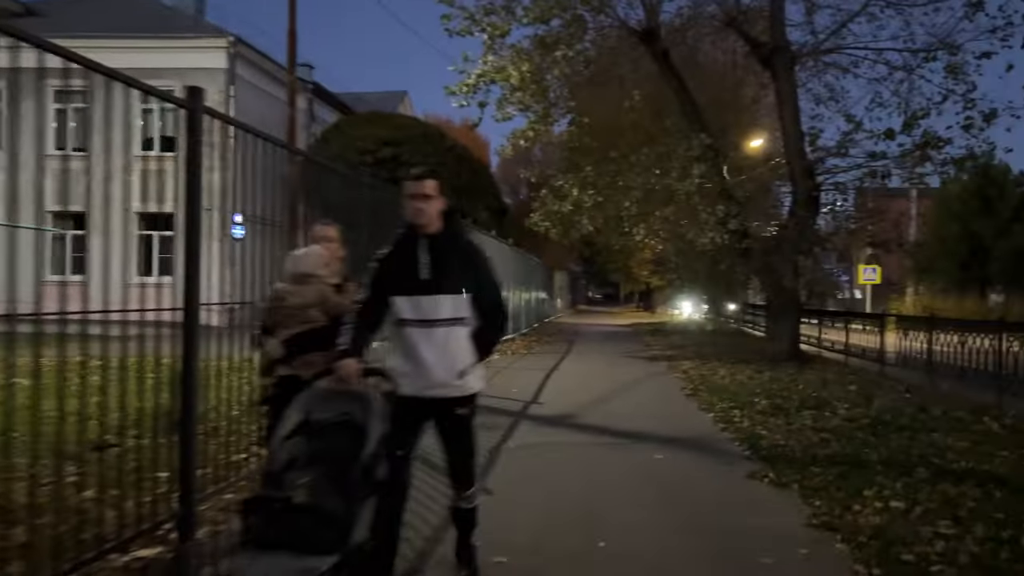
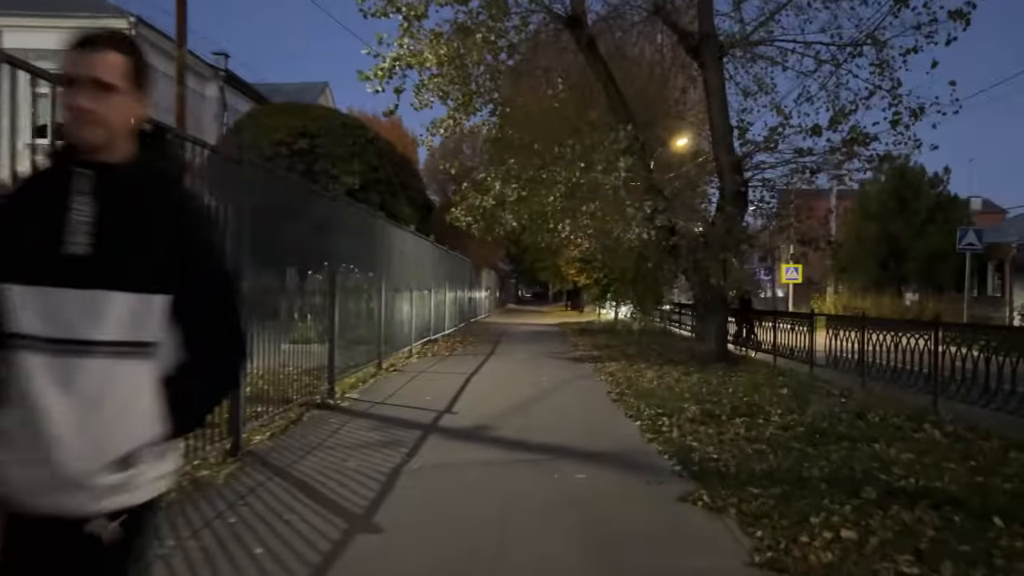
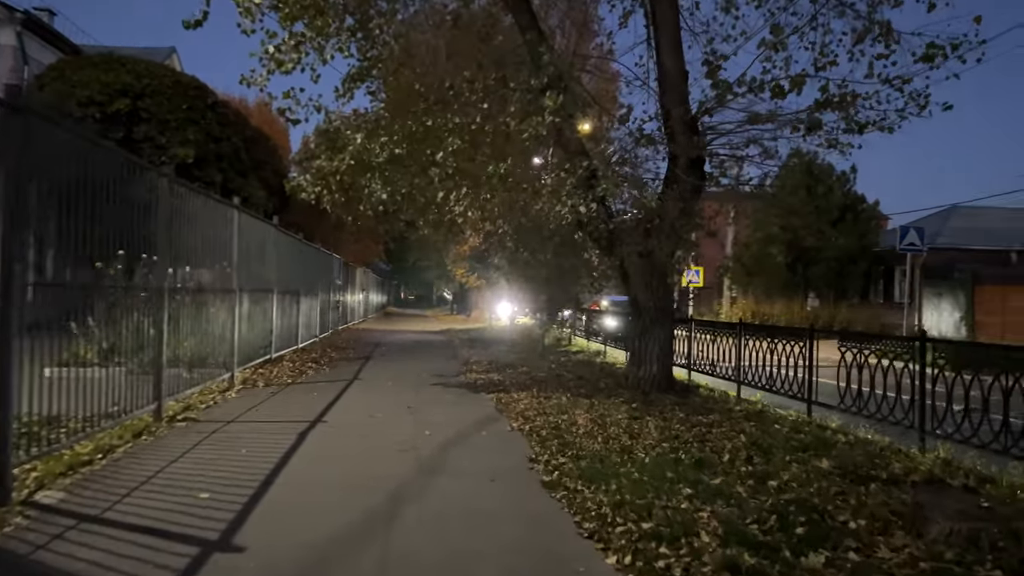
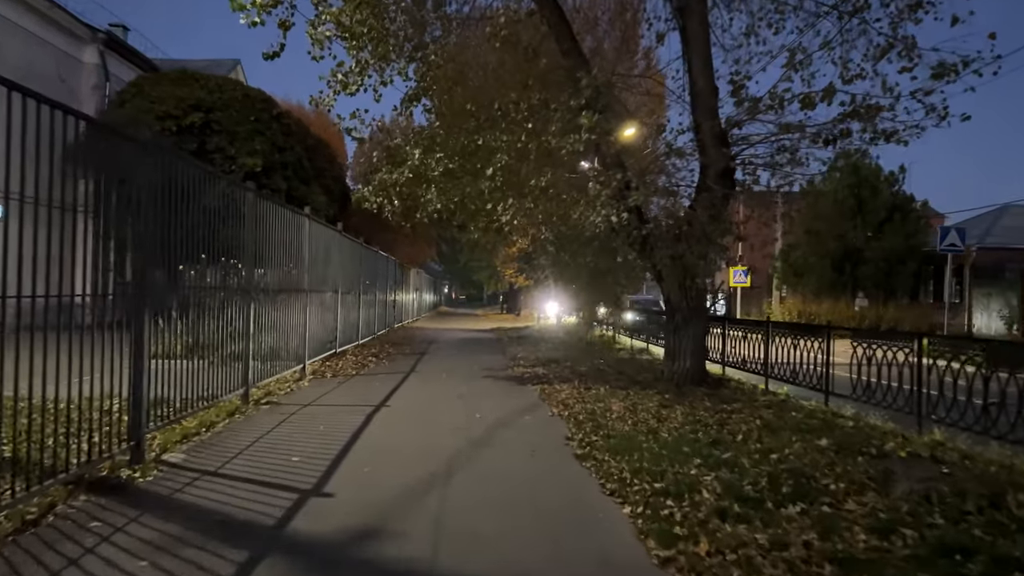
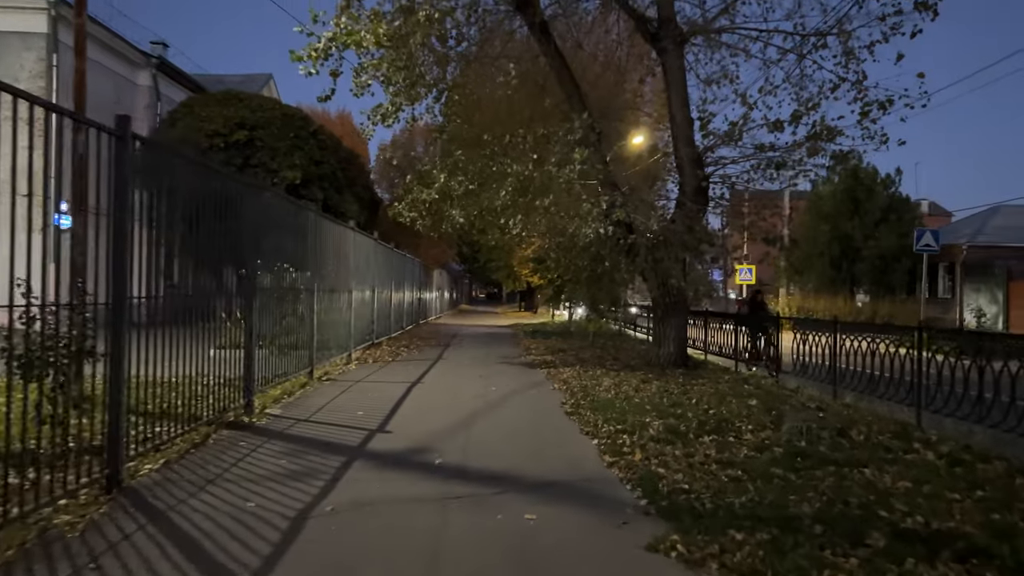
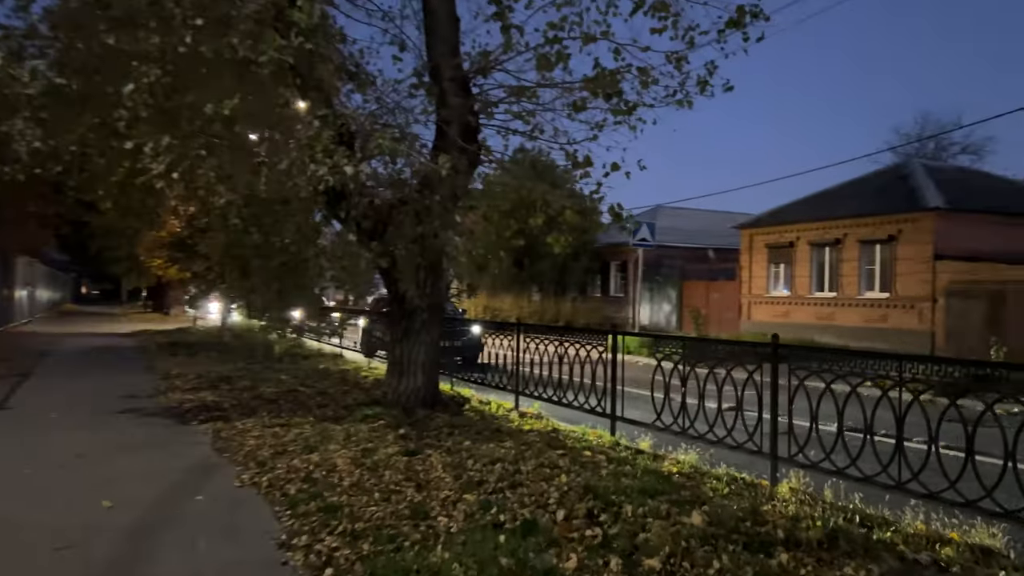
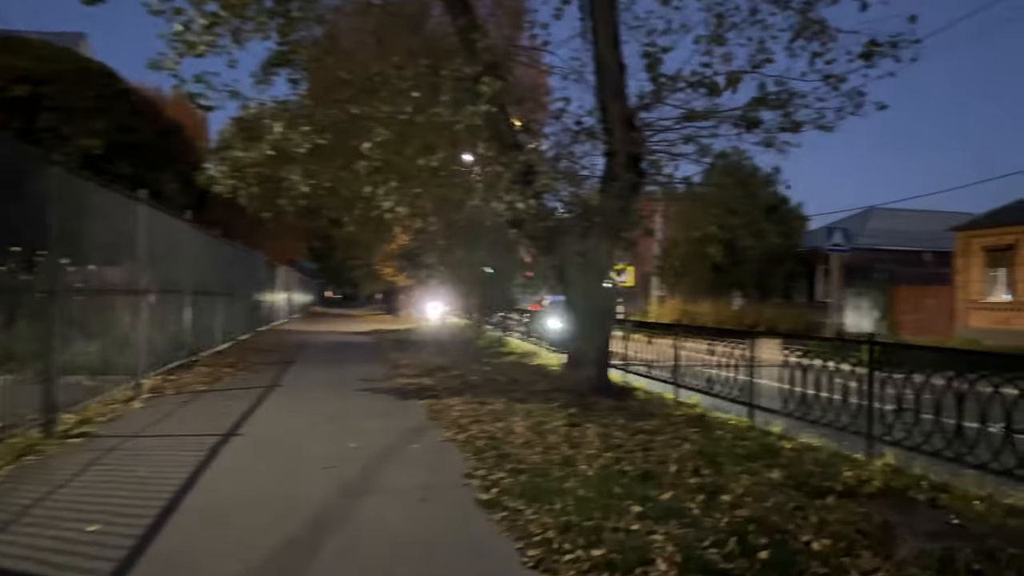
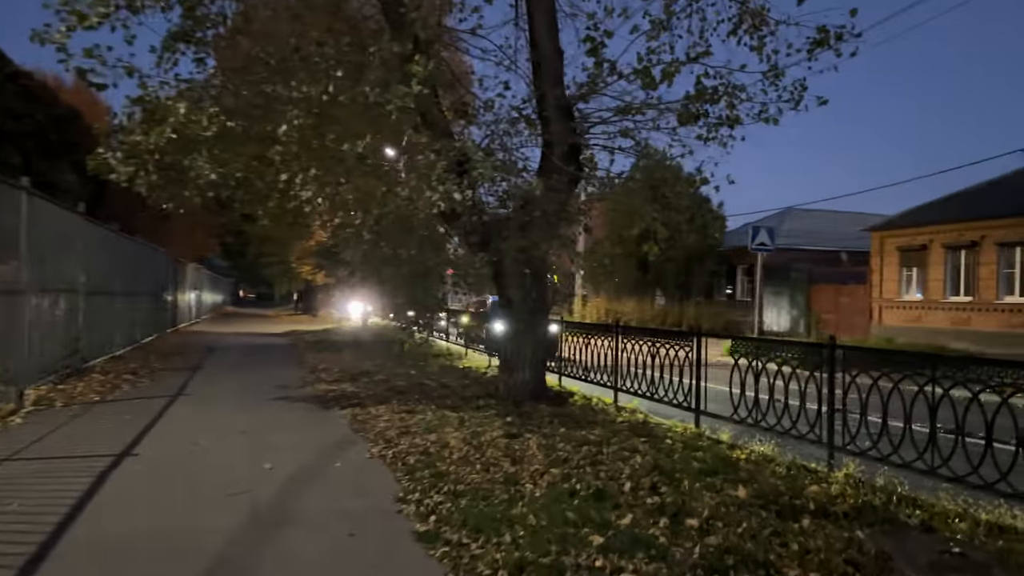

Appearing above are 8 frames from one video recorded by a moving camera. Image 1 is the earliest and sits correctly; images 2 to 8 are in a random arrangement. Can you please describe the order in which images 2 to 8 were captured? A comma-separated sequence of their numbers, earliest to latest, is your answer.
2, 5, 4, 3, 7, 8, 6
